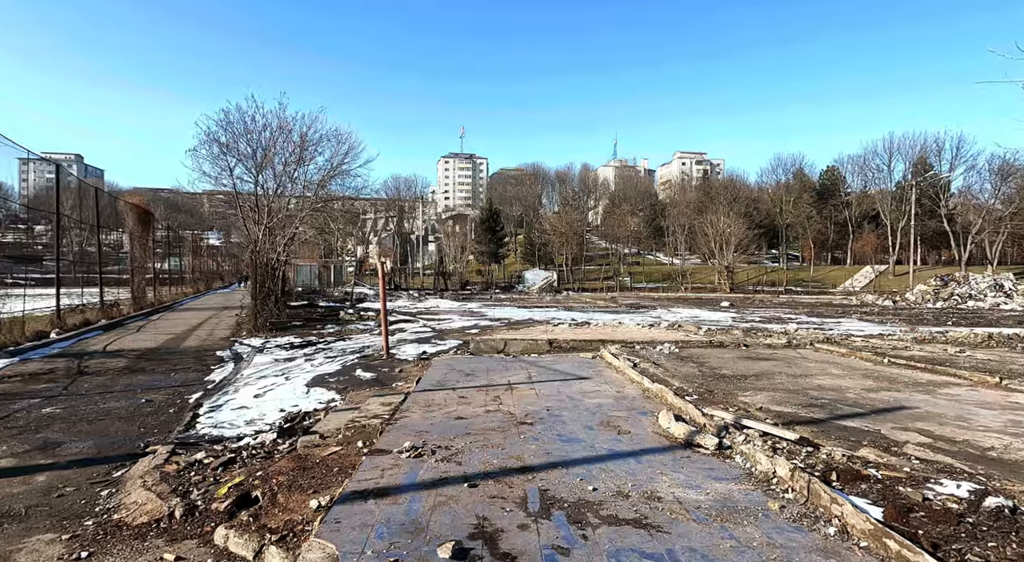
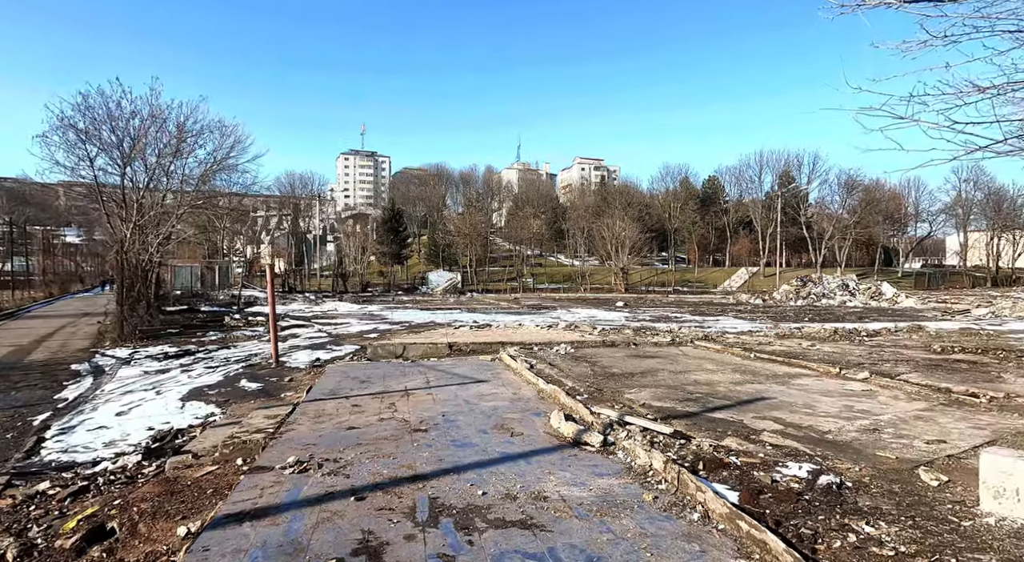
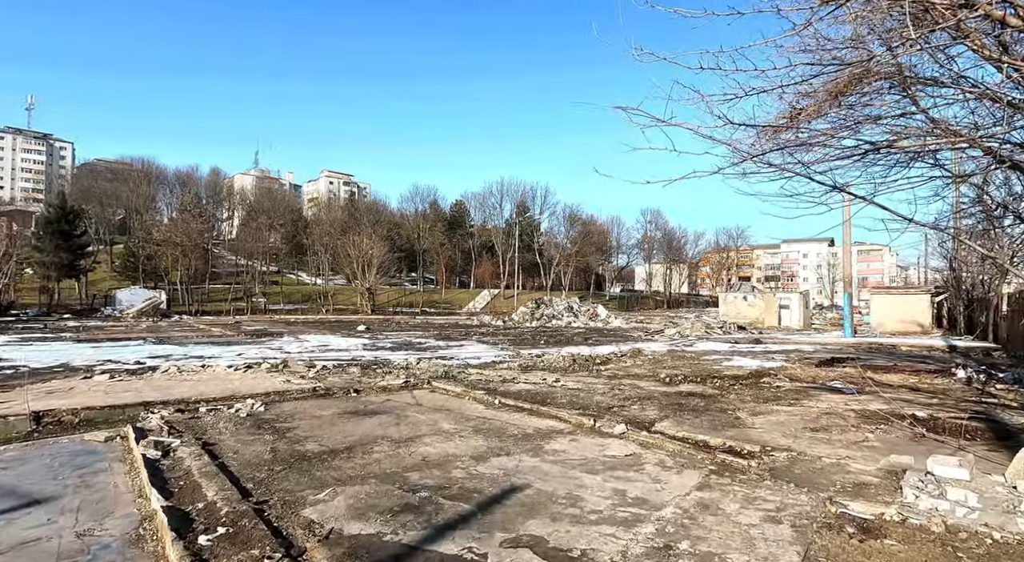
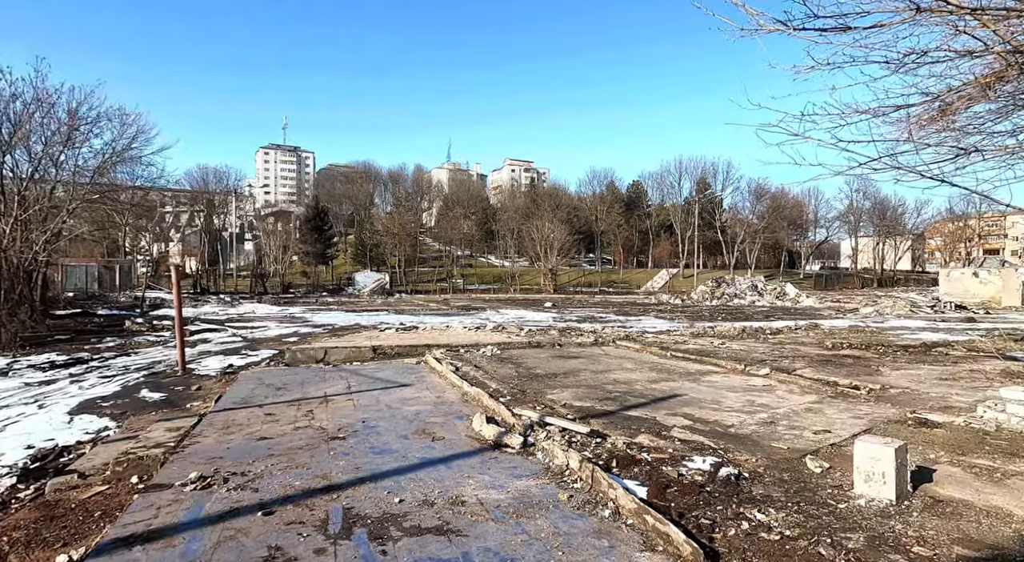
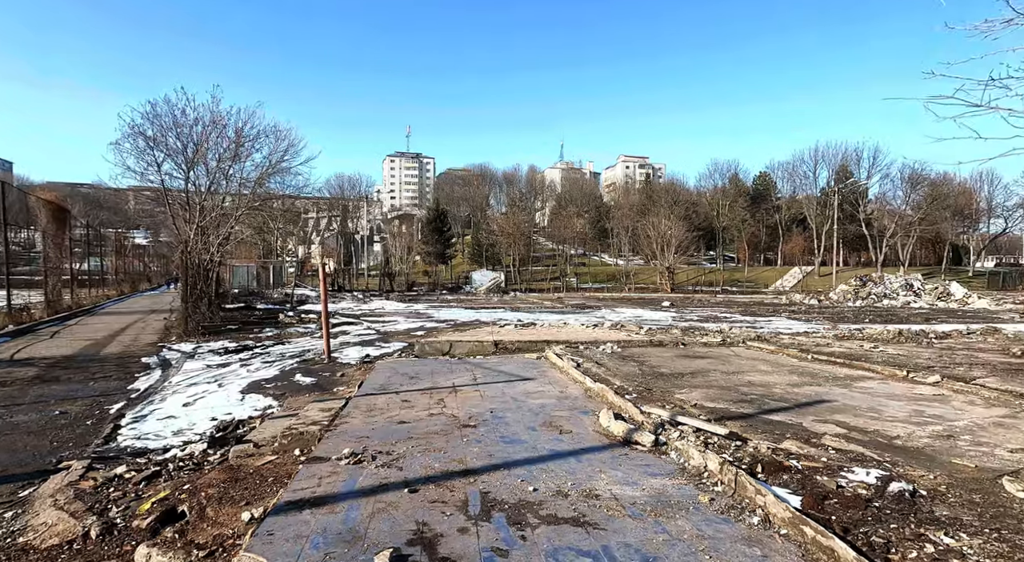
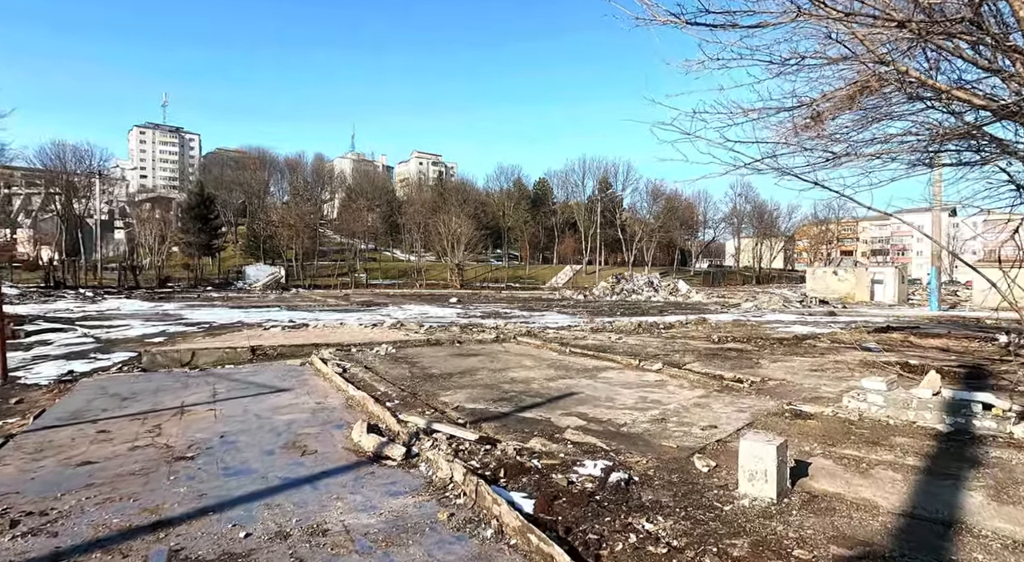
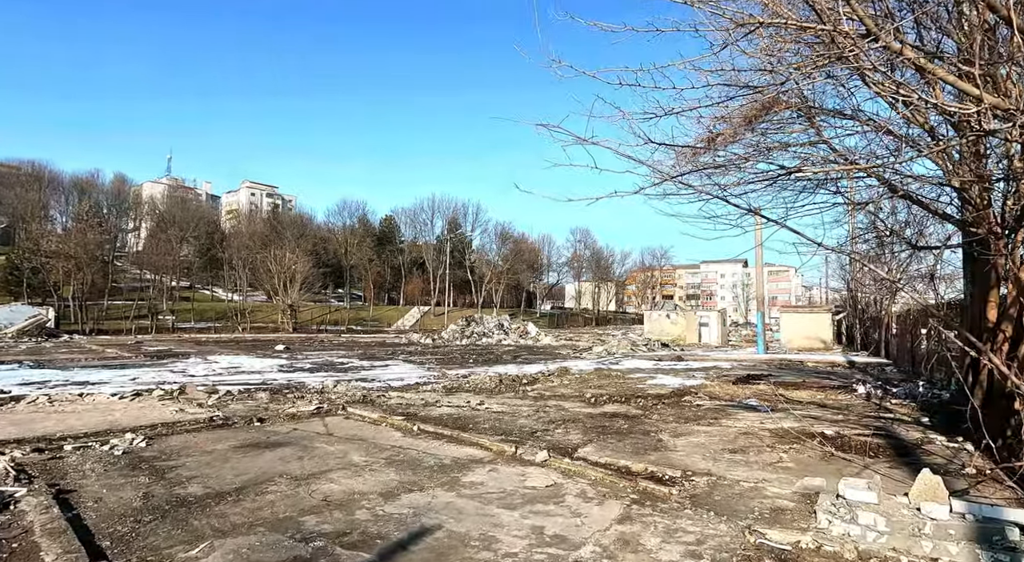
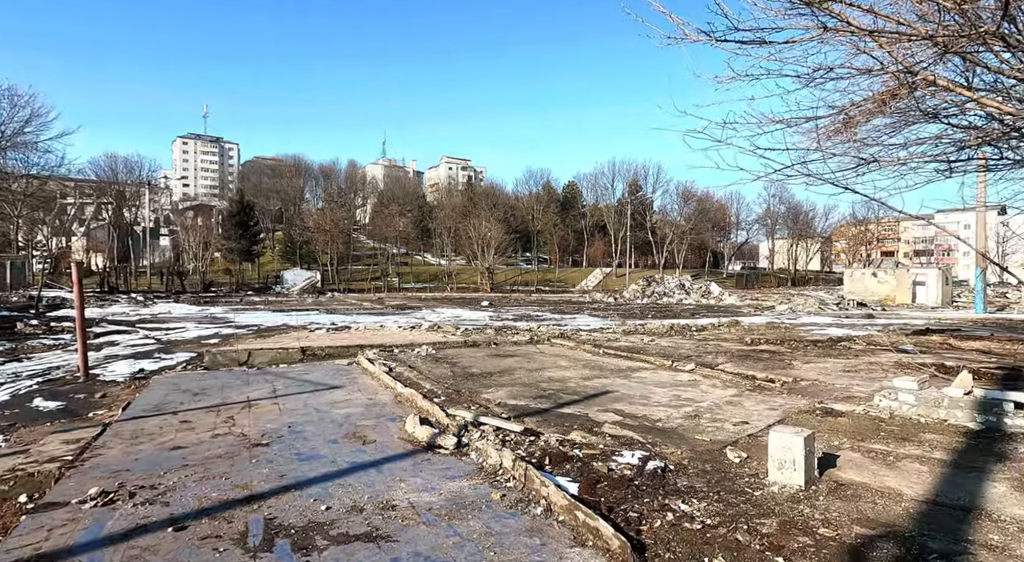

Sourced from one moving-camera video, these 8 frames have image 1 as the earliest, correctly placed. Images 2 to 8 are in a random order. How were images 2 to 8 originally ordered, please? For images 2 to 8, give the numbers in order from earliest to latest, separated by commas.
5, 2, 4, 8, 6, 3, 7
